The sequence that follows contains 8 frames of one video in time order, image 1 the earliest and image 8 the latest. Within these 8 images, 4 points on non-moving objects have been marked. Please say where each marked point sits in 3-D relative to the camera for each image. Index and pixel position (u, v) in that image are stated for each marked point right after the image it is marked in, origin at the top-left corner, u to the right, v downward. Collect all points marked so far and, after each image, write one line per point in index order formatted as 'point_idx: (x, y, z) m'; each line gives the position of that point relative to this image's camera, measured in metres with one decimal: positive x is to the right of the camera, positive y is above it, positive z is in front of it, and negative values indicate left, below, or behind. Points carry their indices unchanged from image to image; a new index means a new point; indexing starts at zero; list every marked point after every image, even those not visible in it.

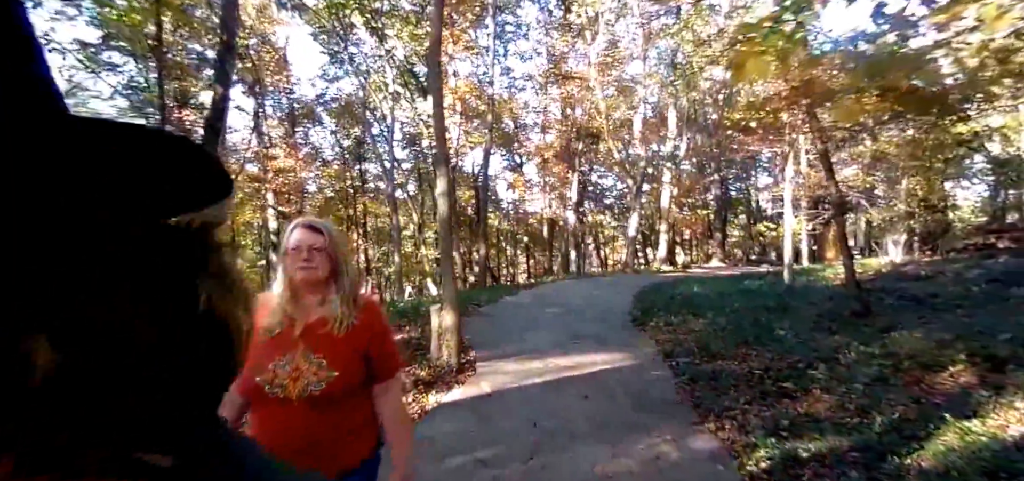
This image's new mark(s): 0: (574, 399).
0: (+0.9, -2.4, +7.5) m
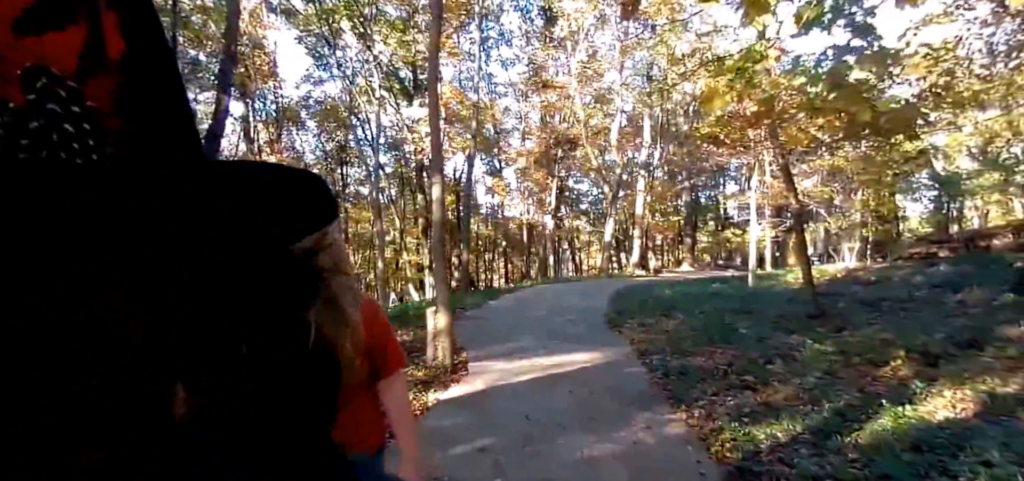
0: (+0.8, -2.5, +8.2) m
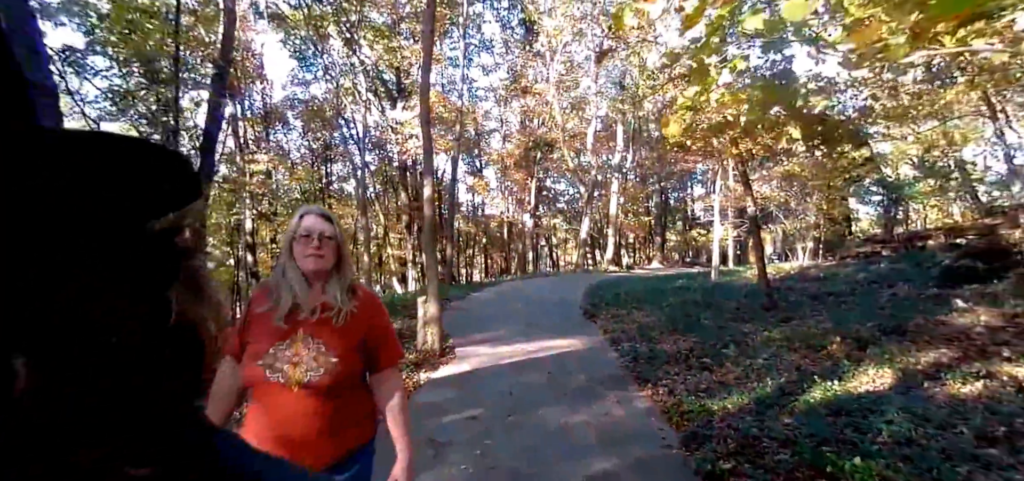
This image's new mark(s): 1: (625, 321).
0: (+0.5, -2.5, +9.1) m
1: (+2.9, -2.2, +12.8) m
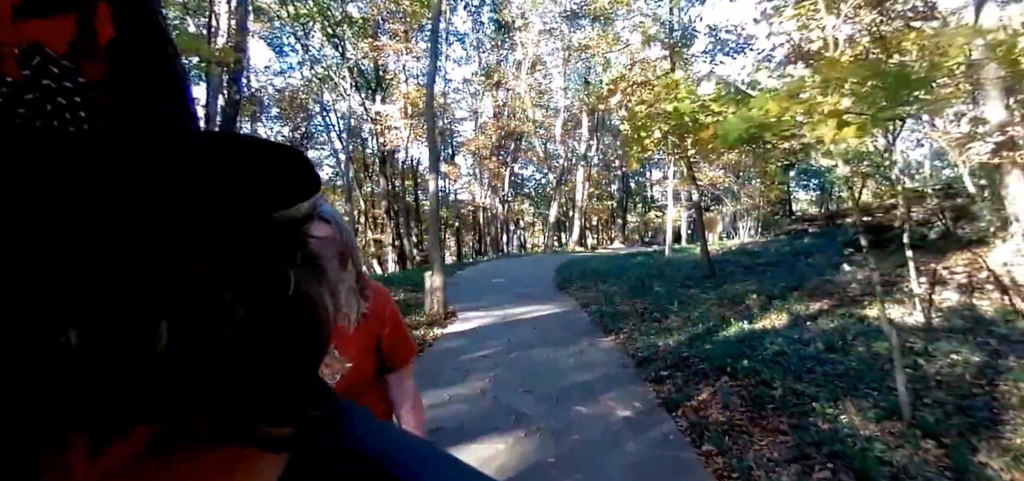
0: (+0.4, -2.1, +11.6) m
1: (+2.5, -1.6, +15.5) m
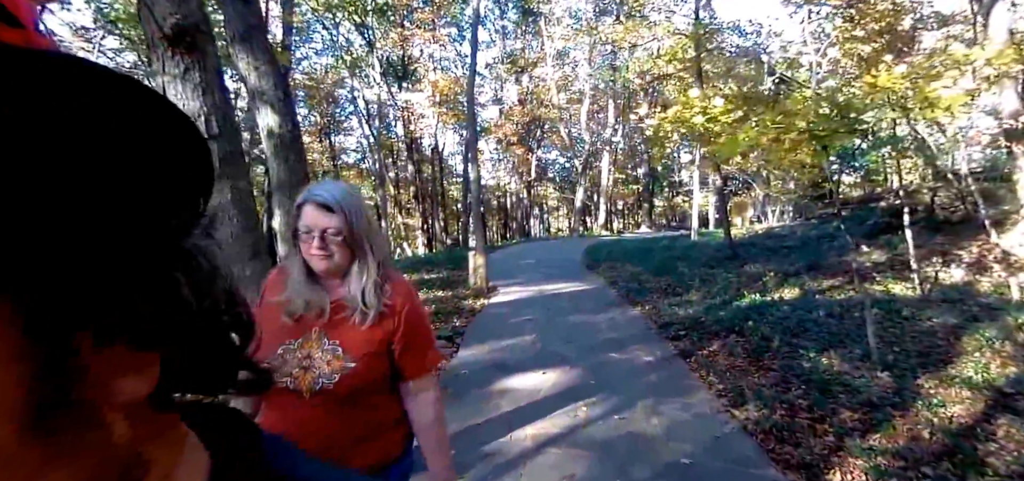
0: (+1.3, -1.6, +13.2) m
1: (+3.6, -1.0, +16.9) m
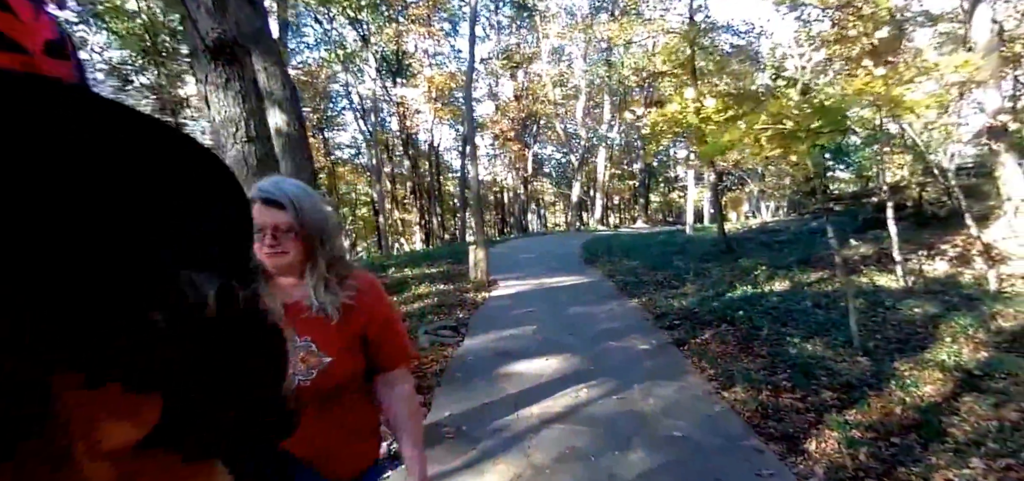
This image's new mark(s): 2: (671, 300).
0: (+1.3, -1.4, +13.6) m
1: (+3.6, -0.8, +17.3) m
2: (+3.8, -1.4, +12.2) m
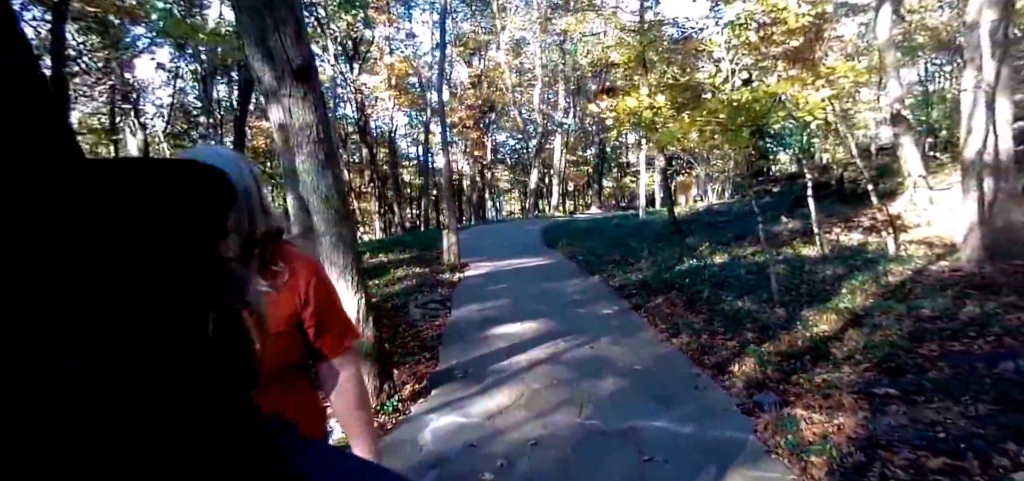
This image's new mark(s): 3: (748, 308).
0: (+0.5, -0.9, +14.9) m
1: (+2.5, -0.2, +18.7) m
2: (+3.1, -0.9, +13.7) m
3: (+3.9, -1.1, +8.3) m
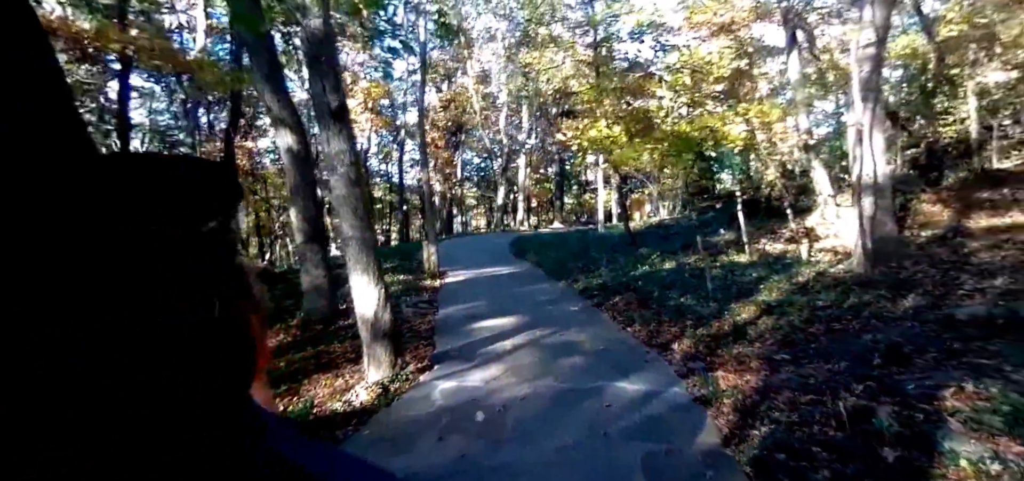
0: (-0.4, -1.3, +16.2) m
1: (+1.2, -0.6, +20.2) m
2: (+2.3, -1.2, +15.2) m
3: (+3.5, -1.3, +9.8) m
